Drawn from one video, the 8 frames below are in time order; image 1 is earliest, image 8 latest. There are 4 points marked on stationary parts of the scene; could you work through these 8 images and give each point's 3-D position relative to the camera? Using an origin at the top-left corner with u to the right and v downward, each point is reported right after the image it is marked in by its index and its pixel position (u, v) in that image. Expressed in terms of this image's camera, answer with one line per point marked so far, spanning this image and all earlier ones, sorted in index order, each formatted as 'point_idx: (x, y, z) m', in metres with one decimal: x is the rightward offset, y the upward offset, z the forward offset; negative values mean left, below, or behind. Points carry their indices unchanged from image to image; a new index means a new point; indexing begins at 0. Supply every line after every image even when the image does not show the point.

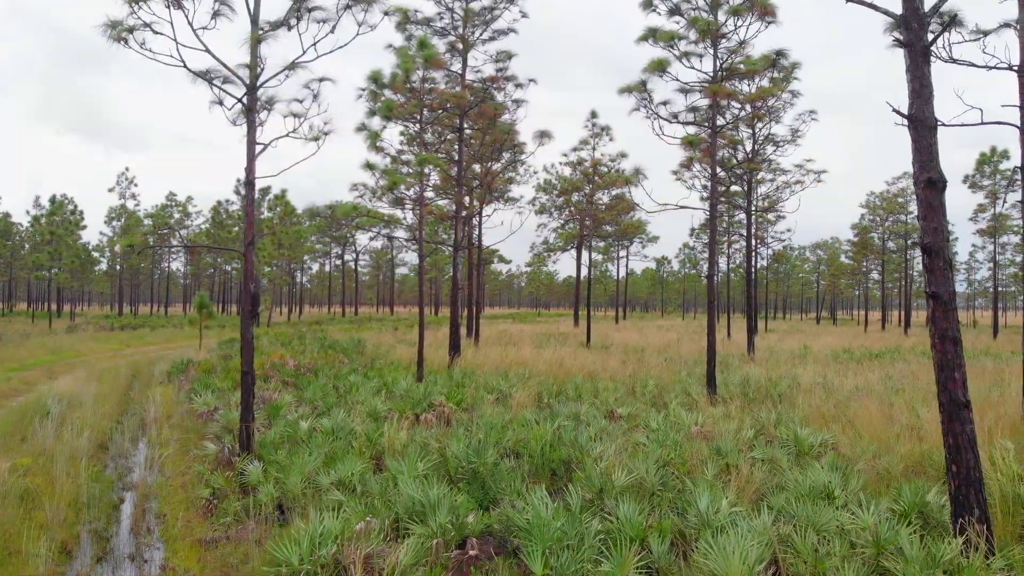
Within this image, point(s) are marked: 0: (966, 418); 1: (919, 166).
0: (+3.3, -0.9, +3.4) m
1: (+3.1, +0.9, +3.6) m
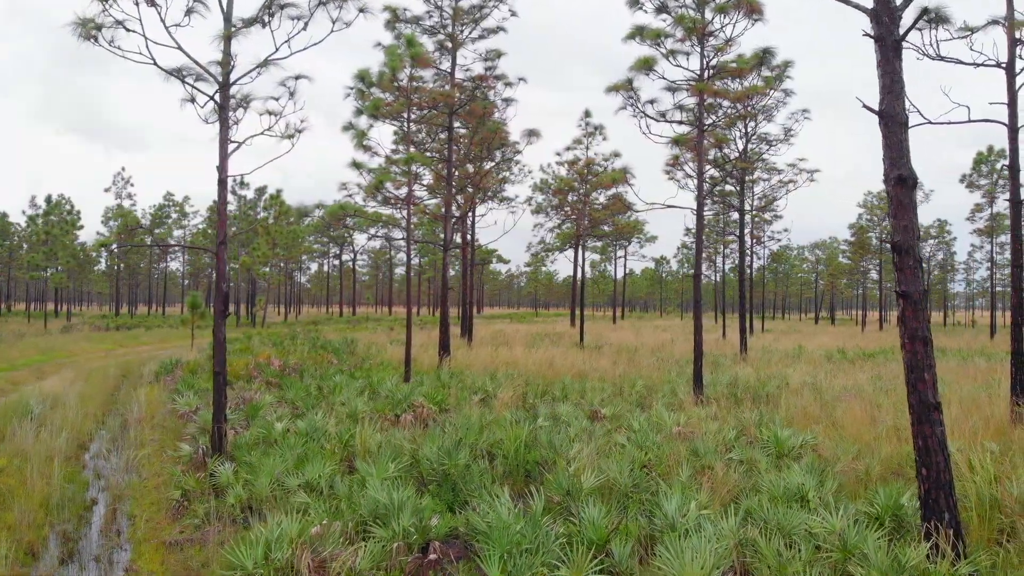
0: (+3.0, -0.9, +3.3) m
1: (+2.8, +0.9, +3.5) m
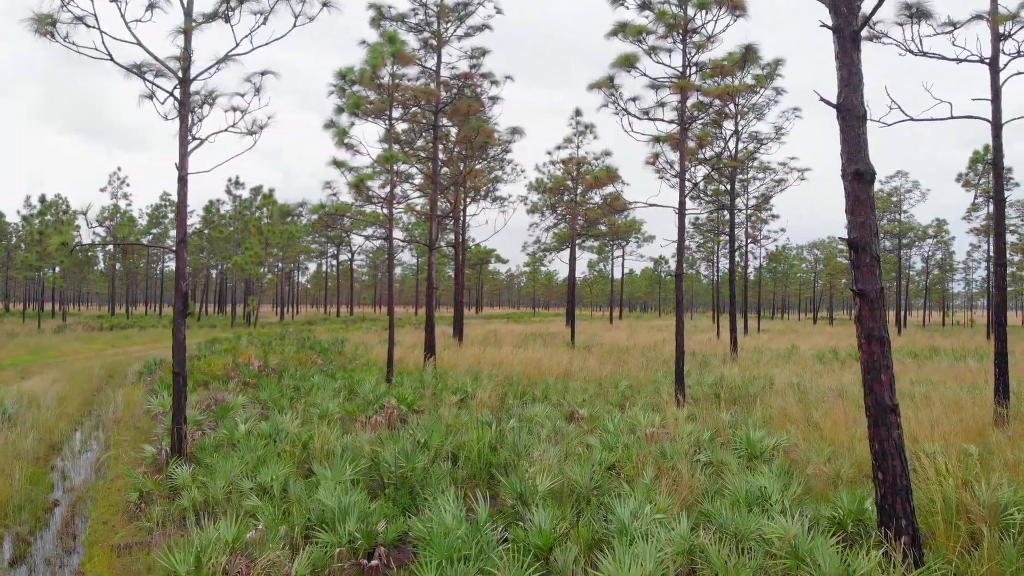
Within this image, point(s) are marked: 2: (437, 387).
0: (+2.6, -0.9, +3.2) m
1: (+2.4, +1.0, +3.4) m
2: (-1.5, -1.9, +9.1) m
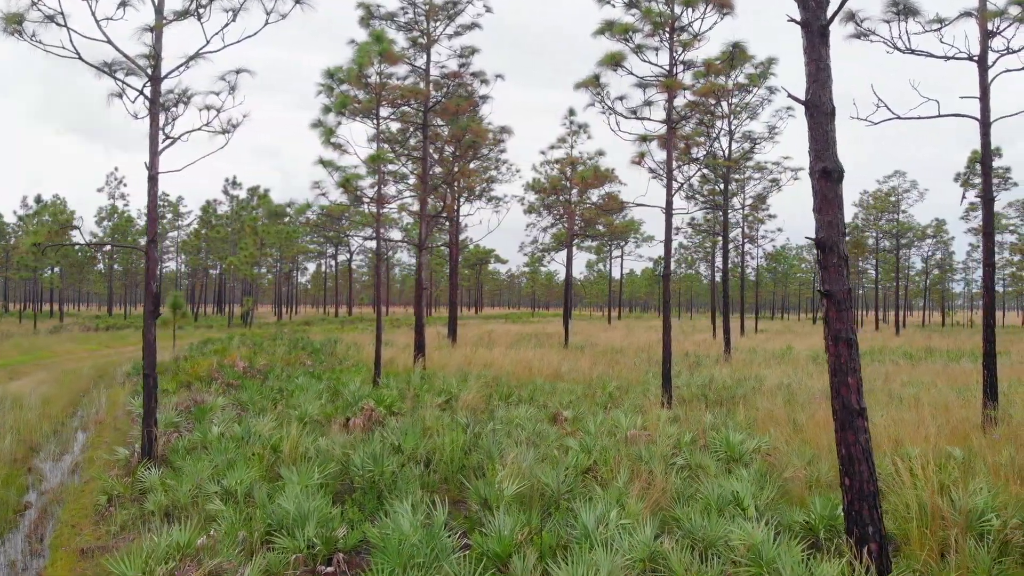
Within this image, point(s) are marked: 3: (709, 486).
0: (+2.3, -0.9, +3.1) m
1: (+2.2, +0.9, +3.3) m
2: (-1.7, -1.9, +9.1) m
3: (+1.8, -1.8, +4.3) m
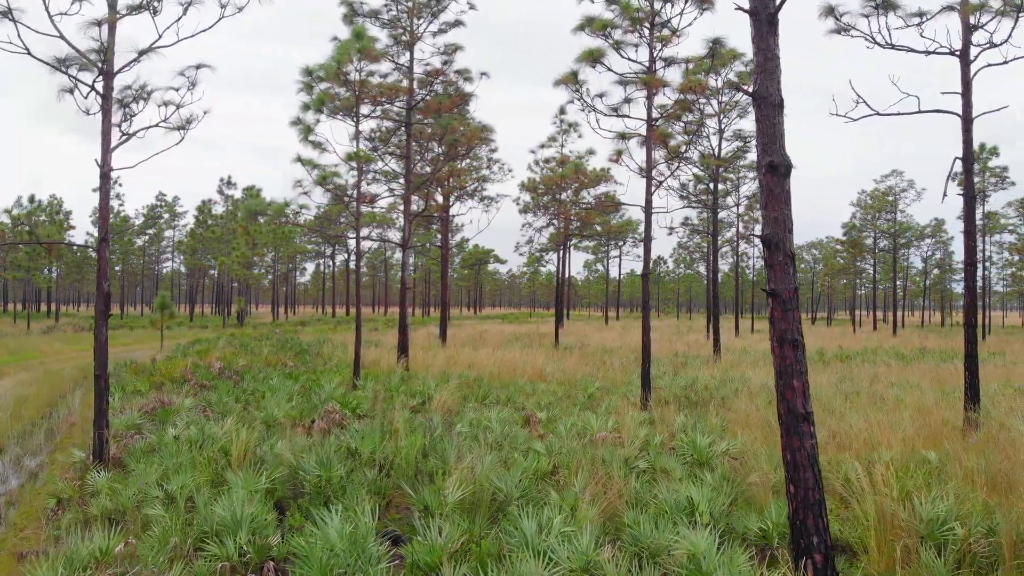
0: (+1.9, -0.9, +3.0) m
1: (+1.7, +1.0, +3.2) m
2: (-2.2, -1.9, +8.9) m
3: (+1.4, -1.8, +4.1) m
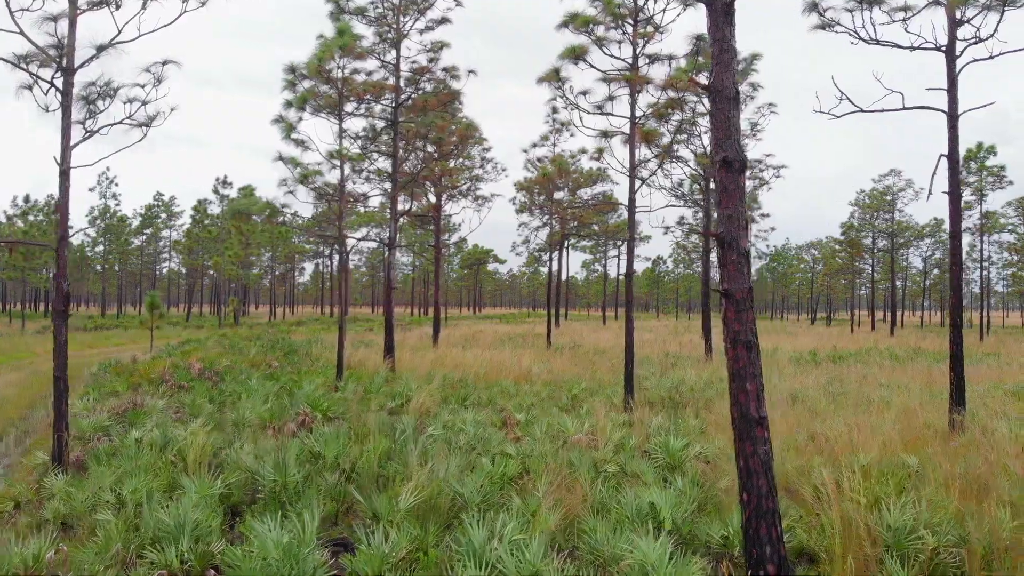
0: (+1.5, -0.9, +2.9) m
1: (+1.4, +1.0, +3.1) m
2: (-2.5, -1.9, +8.8) m
3: (+1.0, -1.8, +4.0) m
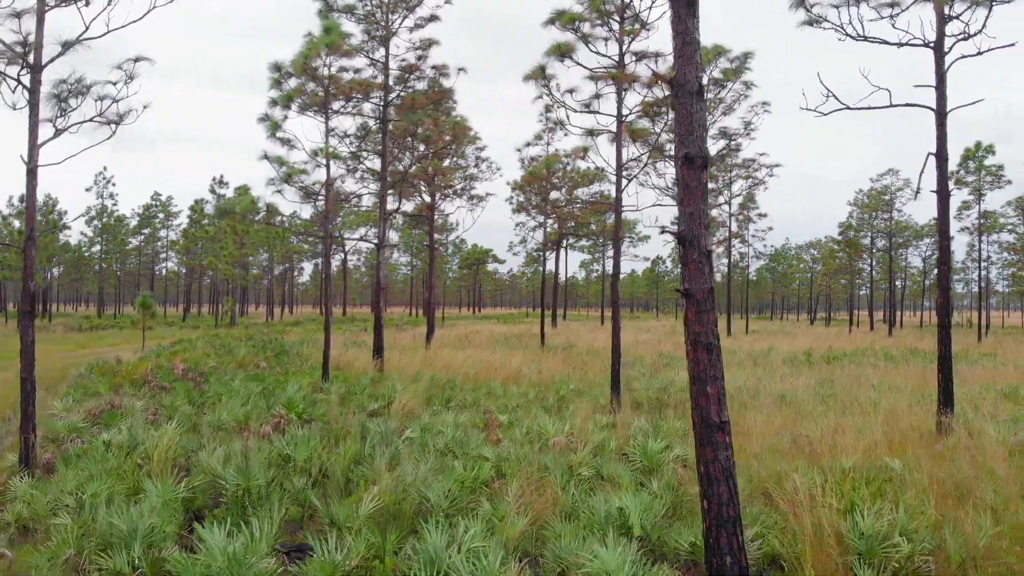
0: (+1.2, -0.9, +2.8) m
1: (+1.1, +1.0, +3.0) m
2: (-2.8, -1.9, +8.8) m
3: (+0.7, -1.8, +3.9) m
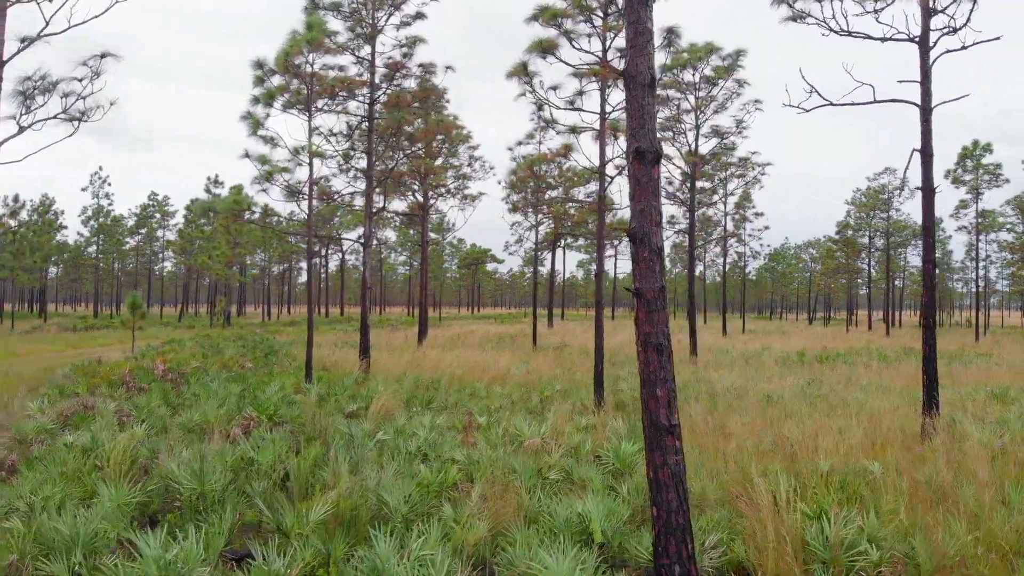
0: (+0.9, -0.9, +2.7) m
1: (+0.8, +1.0, +2.9) m
2: (-3.1, -1.9, +8.7) m
3: (+0.4, -1.8, +3.8) m
